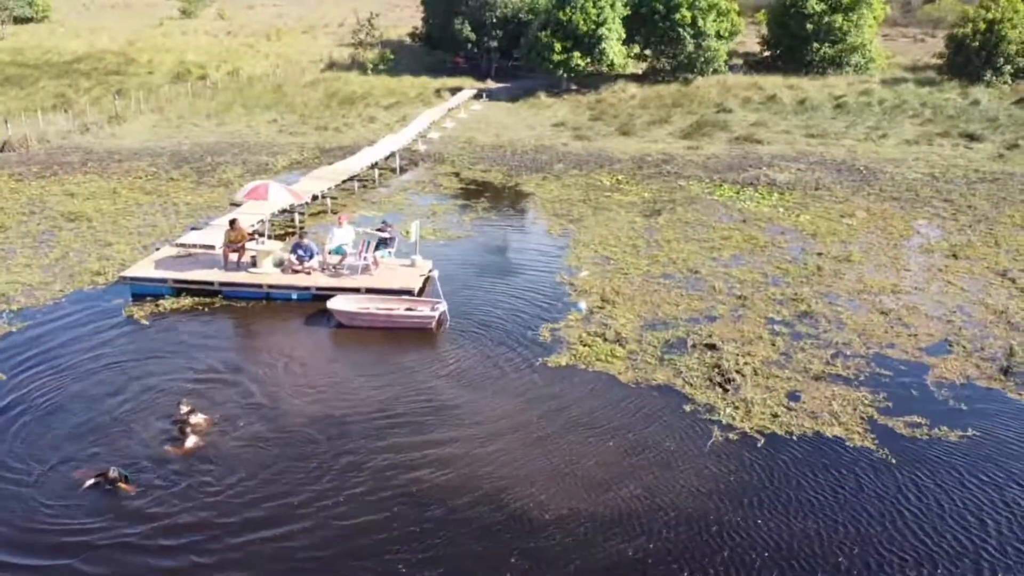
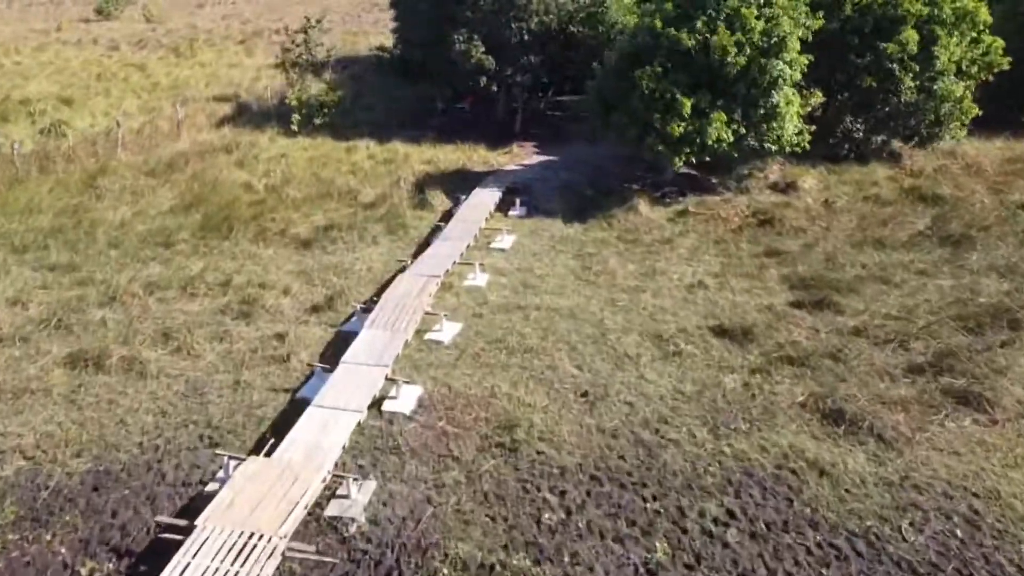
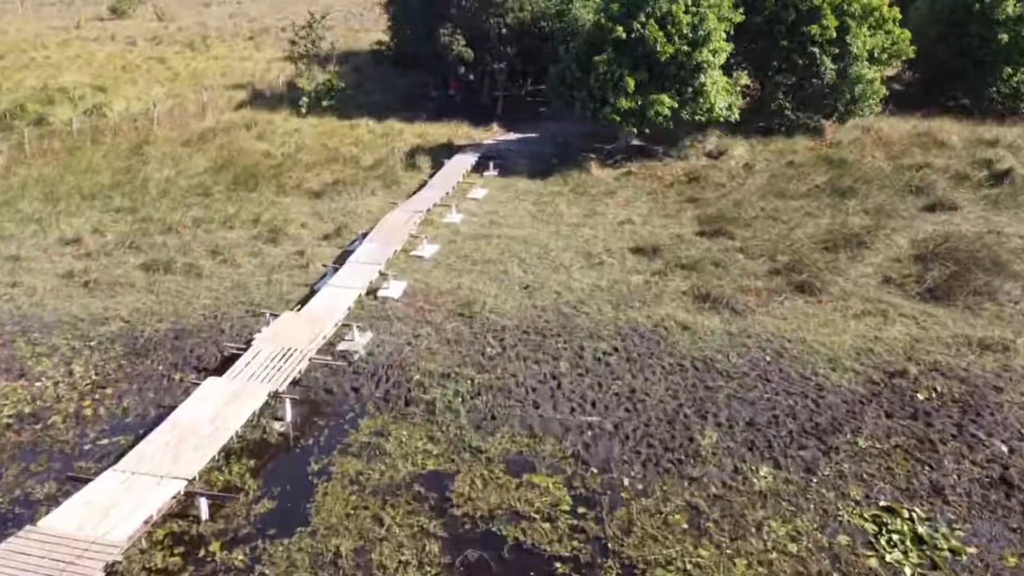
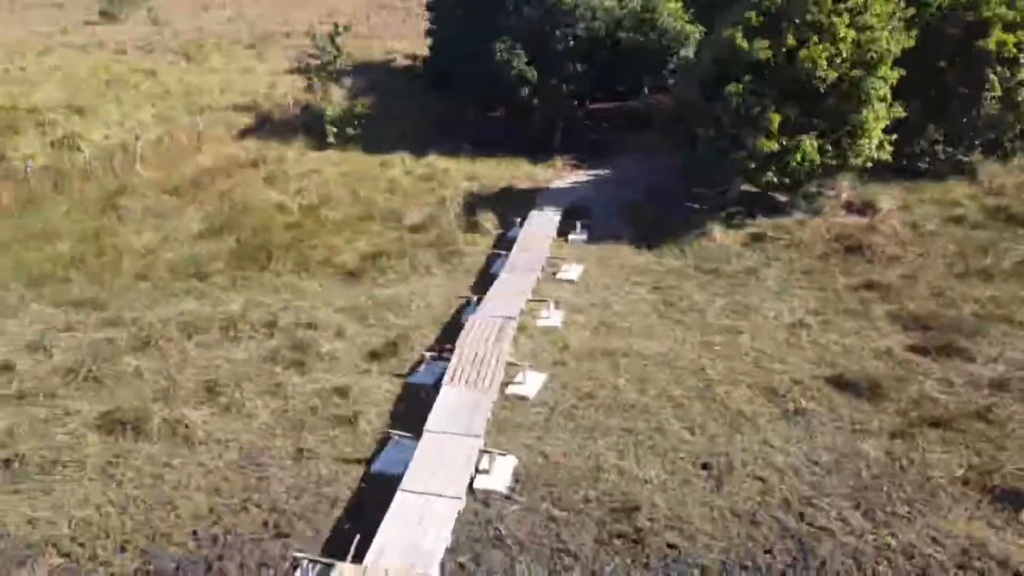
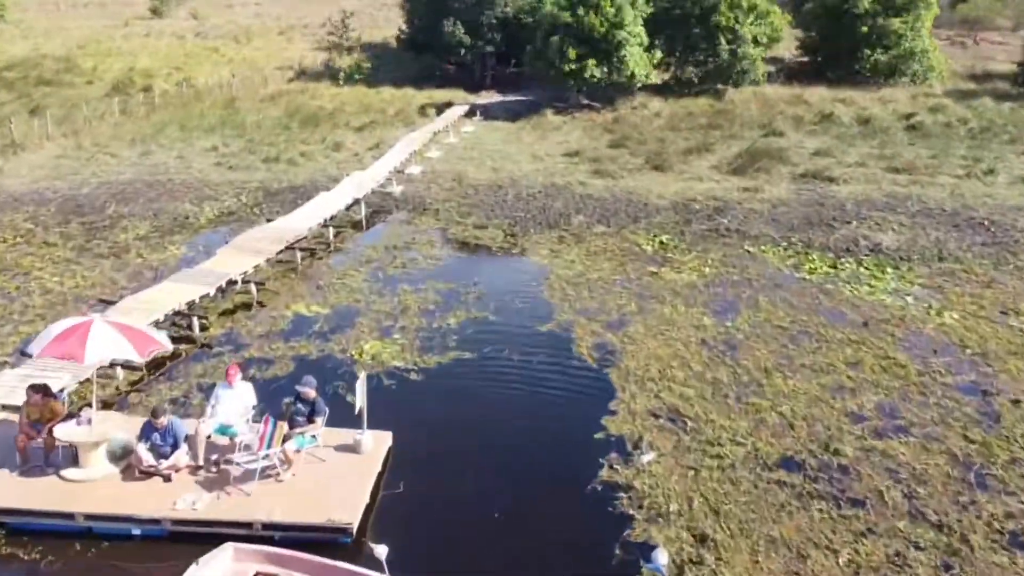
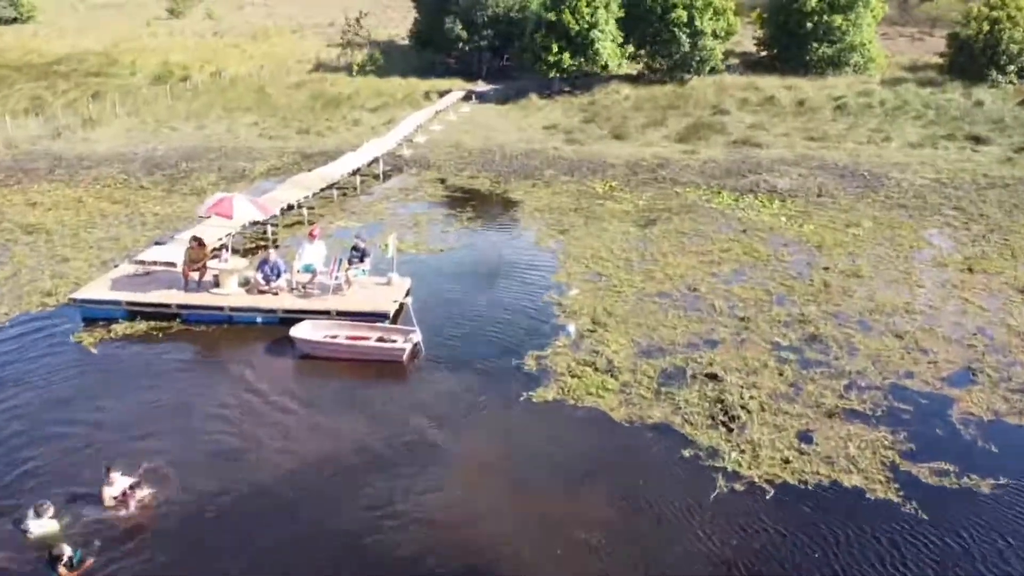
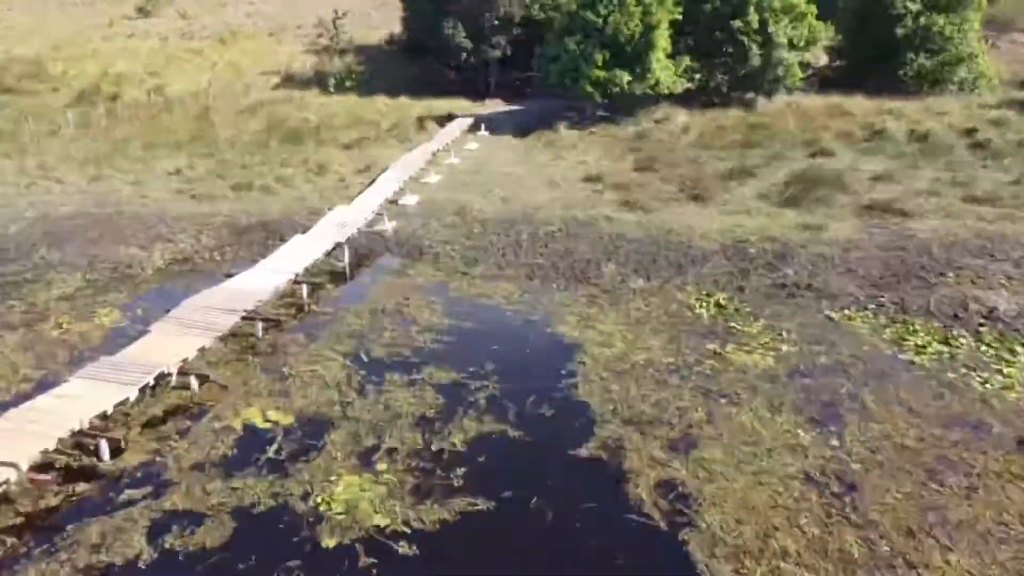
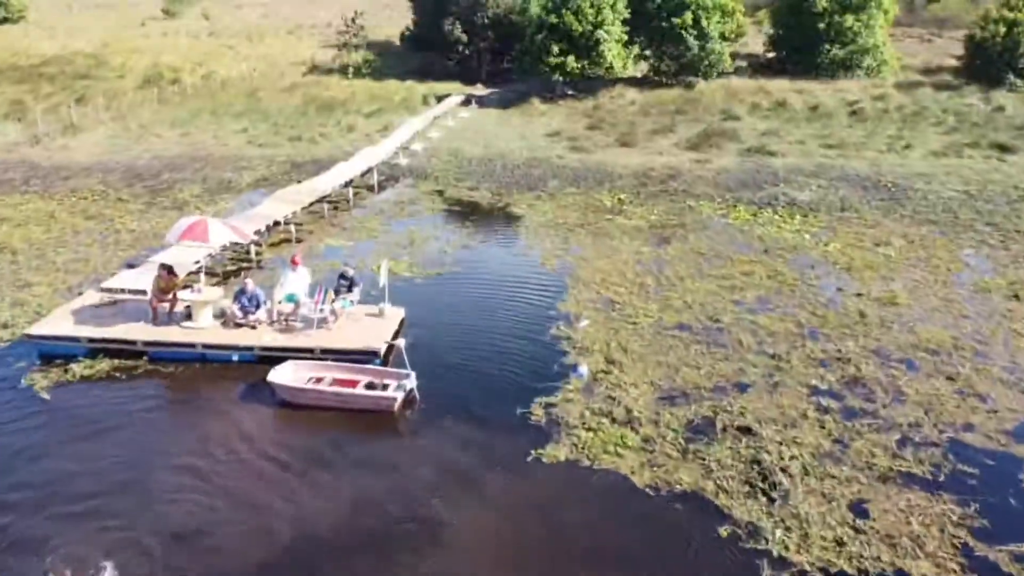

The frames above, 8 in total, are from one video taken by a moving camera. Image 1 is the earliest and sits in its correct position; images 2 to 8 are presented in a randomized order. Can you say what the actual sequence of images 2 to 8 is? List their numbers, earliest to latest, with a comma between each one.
6, 8, 5, 7, 3, 2, 4
